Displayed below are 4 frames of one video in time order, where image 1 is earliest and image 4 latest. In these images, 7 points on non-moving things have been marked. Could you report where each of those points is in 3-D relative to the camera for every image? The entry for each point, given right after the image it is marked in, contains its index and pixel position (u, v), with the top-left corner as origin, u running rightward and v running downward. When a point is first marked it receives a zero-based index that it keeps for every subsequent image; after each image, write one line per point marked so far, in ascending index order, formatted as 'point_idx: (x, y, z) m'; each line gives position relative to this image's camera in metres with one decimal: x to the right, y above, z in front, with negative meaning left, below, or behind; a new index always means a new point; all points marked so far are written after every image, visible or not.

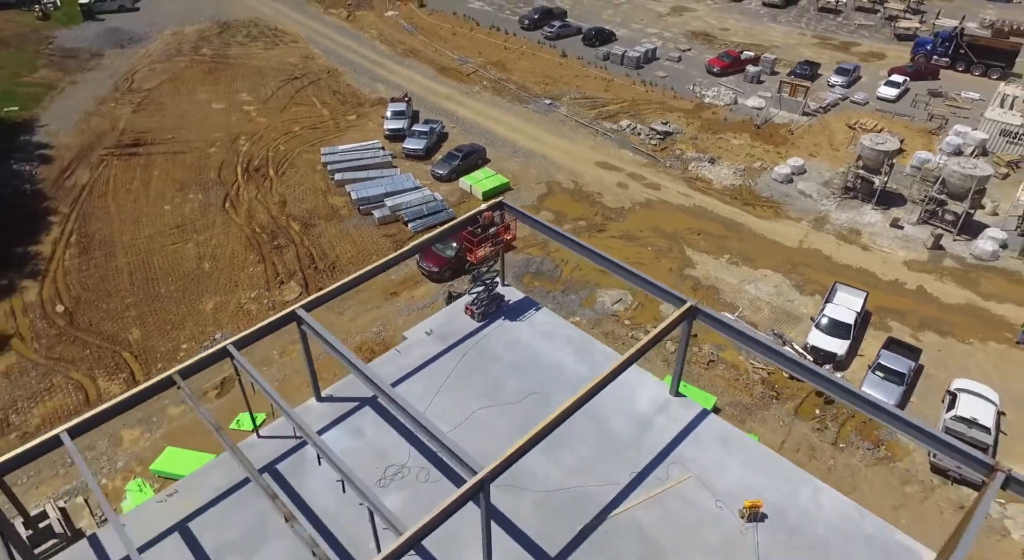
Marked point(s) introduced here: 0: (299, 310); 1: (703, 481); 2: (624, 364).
0: (-5.8, -0.8, +18.5) m
1: (+5.2, -5.4, +18.2) m
2: (+2.9, -2.0, +16.9) m
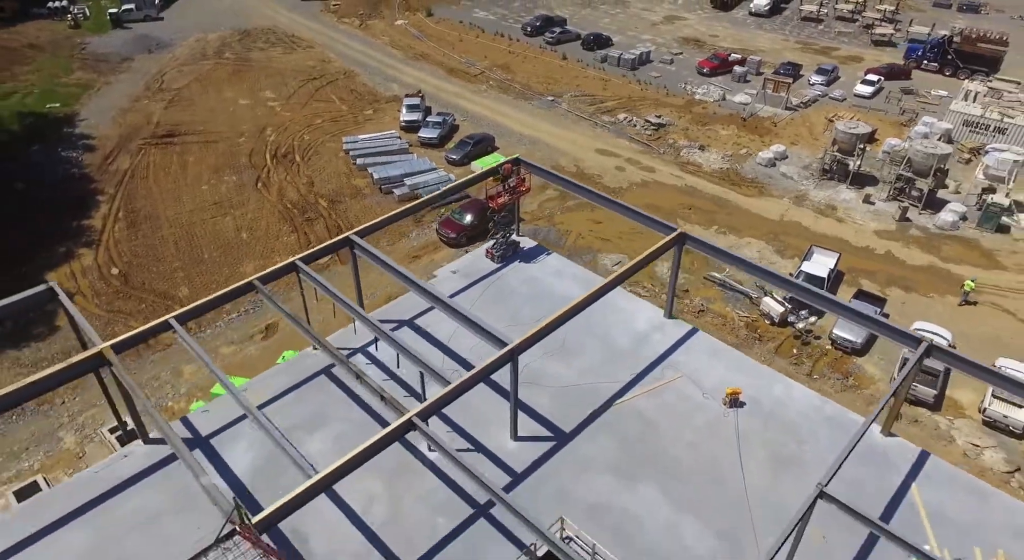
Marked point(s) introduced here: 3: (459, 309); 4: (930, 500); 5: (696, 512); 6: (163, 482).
0: (-5.2, +1.5, +22.0) m
1: (+5.8, -3.2, +21.7) m
2: (+3.5, +0.3, +20.5) m
3: (-1.5, -0.8, +19.6) m
4: (+11.1, -5.9, +17.9) m
5: (+4.9, -6.2, +18.0) m
6: (-9.7, -5.6, +18.6) m
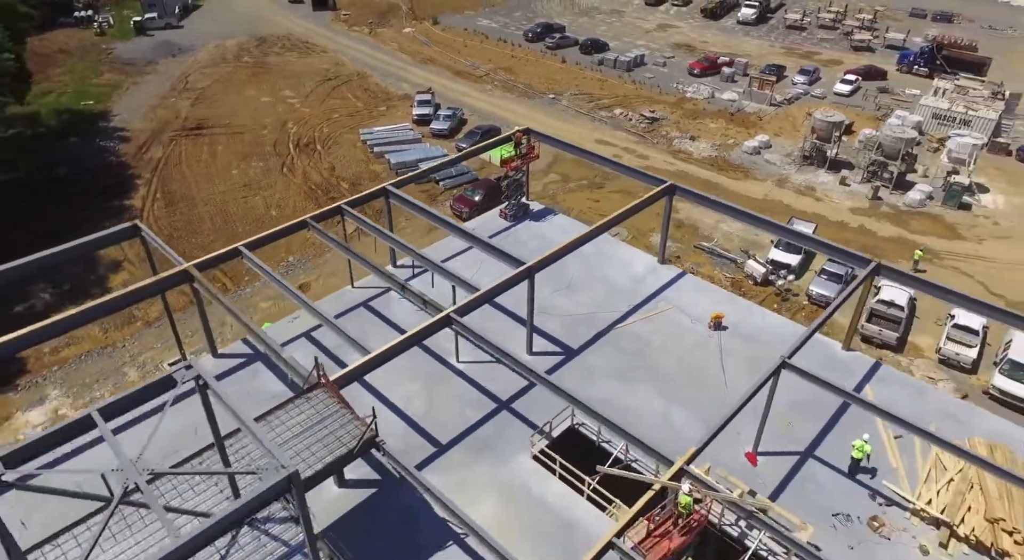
0: (-4.7, +3.5, +25.5) m
1: (+6.4, -1.1, +25.2) m
2: (+4.0, +2.4, +24.0) m
3: (-1.0, +1.4, +23.0) m
4: (+11.7, -3.7, +21.3) m
5: (+5.5, -4.0, +21.3) m
6: (-9.1, -3.4, +21.9) m
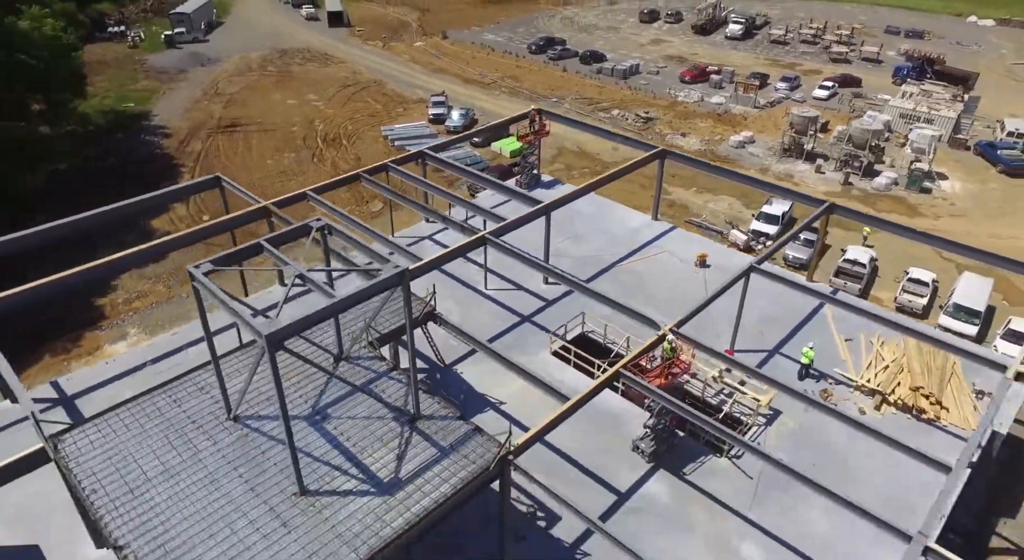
0: (-3.9, +5.8, +30.3) m
1: (+7.1, +1.1, +29.8) m
2: (+4.8, +4.7, +28.8) m
3: (-0.2, +3.7, +27.7) m
4: (+12.5, -1.3, +25.9) m
5: (+6.3, -1.6, +25.9) m
6: (-8.3, -1.0, +26.4) m
